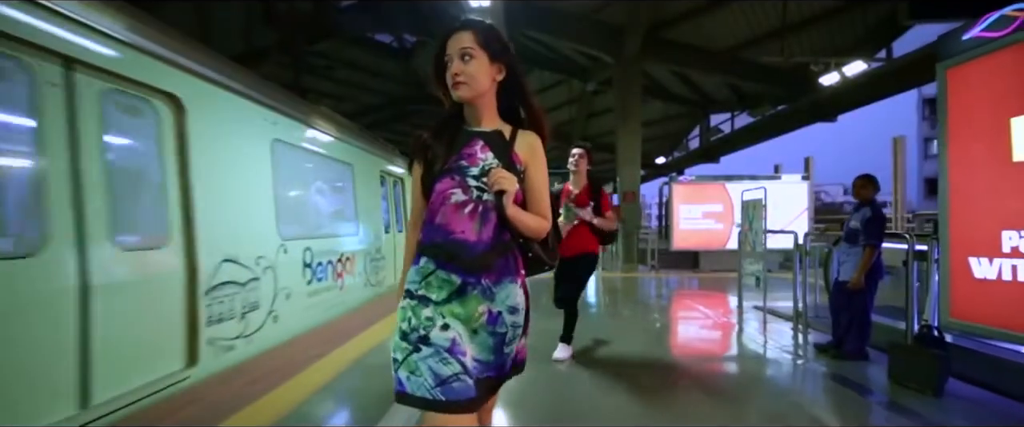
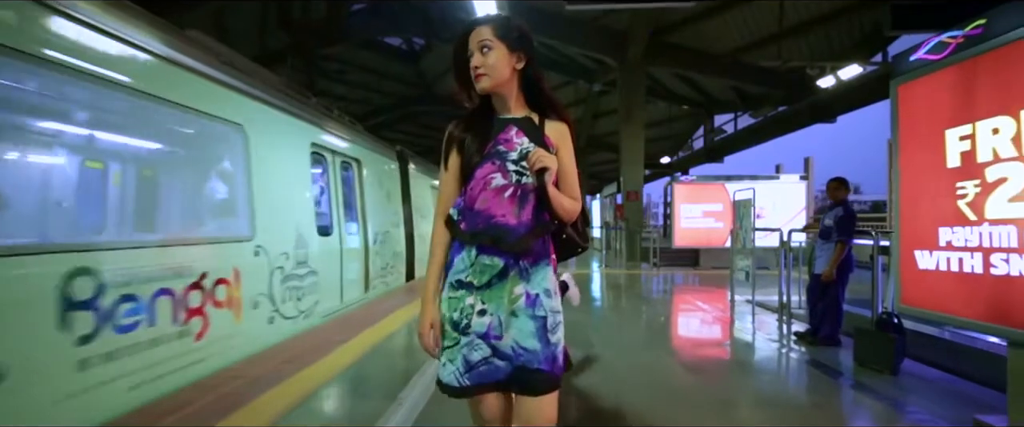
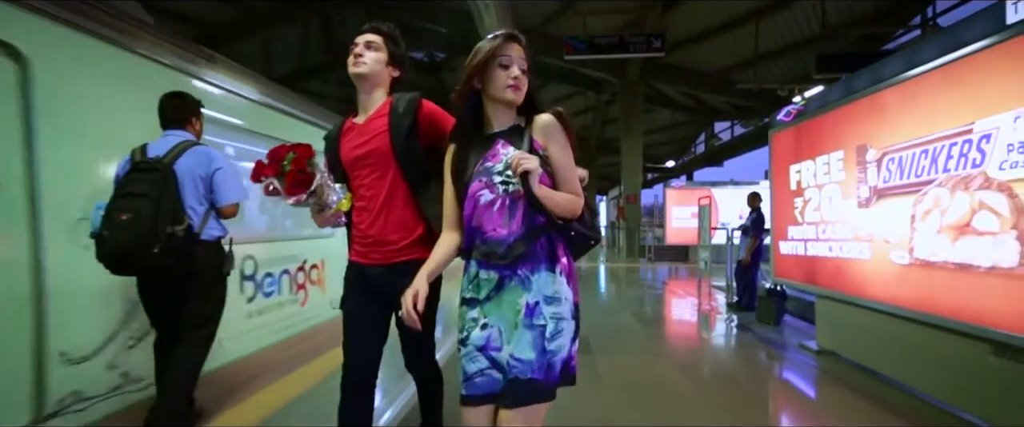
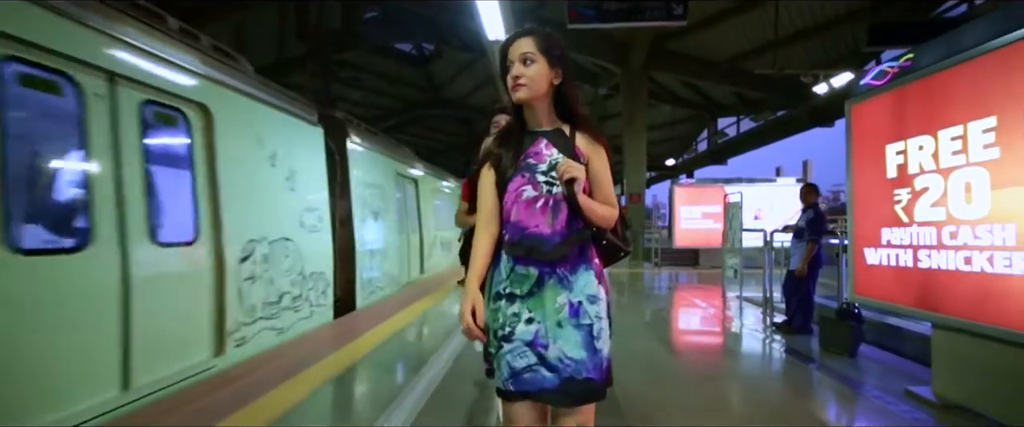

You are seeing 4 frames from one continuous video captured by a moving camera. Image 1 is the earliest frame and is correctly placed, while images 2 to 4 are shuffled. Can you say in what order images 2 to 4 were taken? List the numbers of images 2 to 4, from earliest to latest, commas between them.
2, 4, 3
